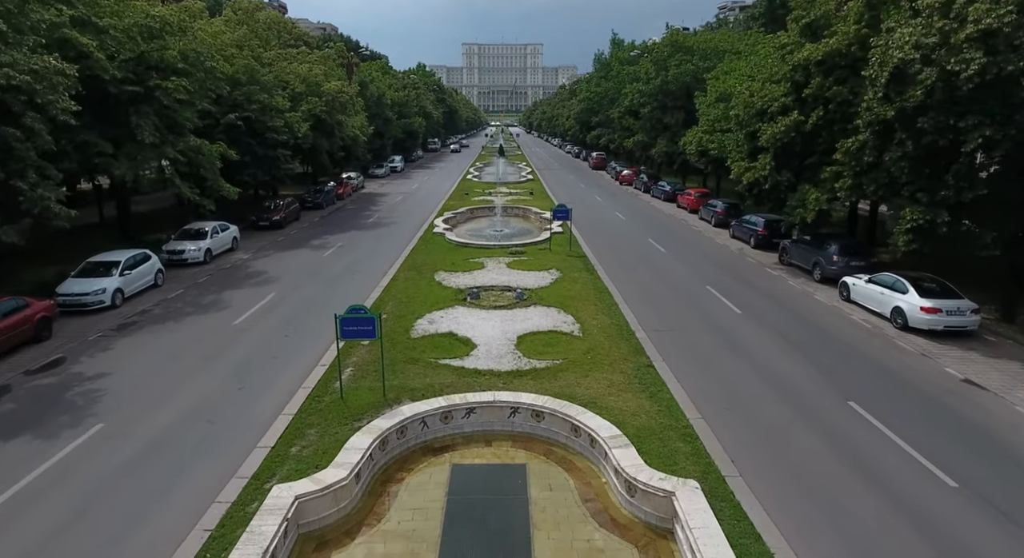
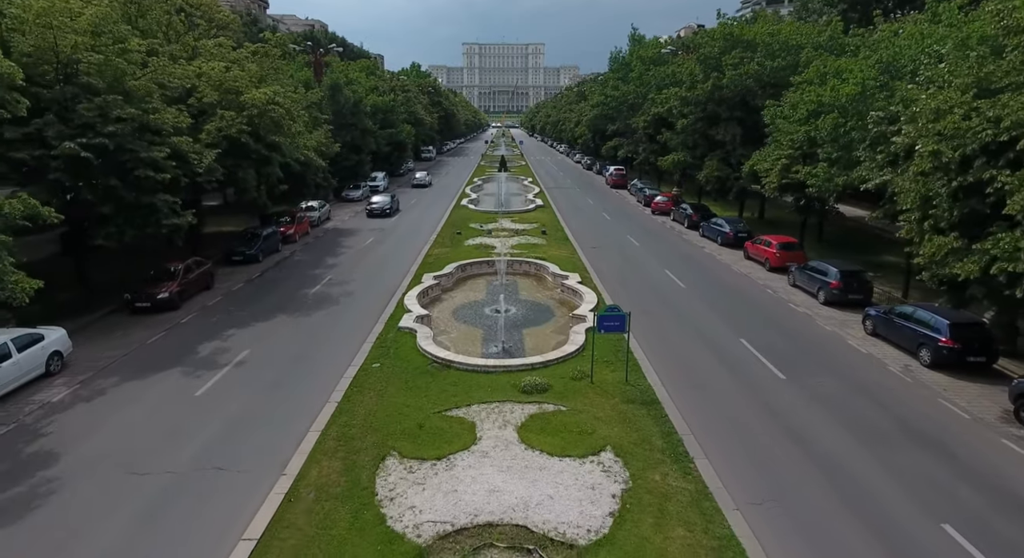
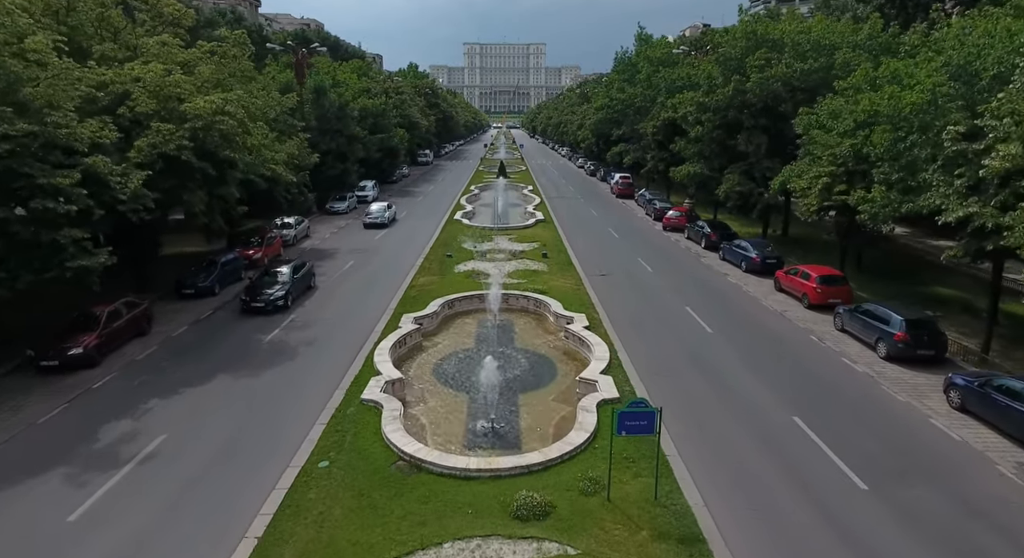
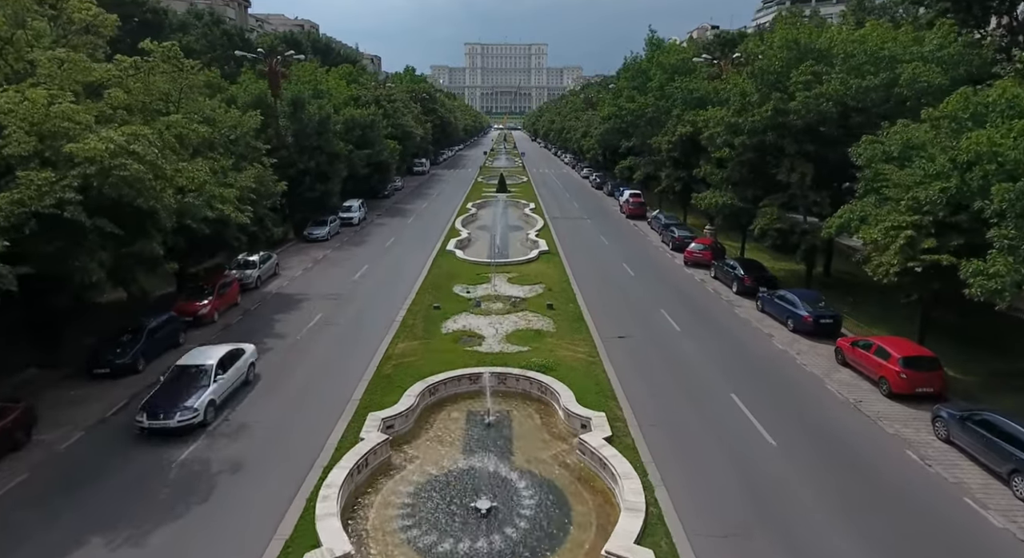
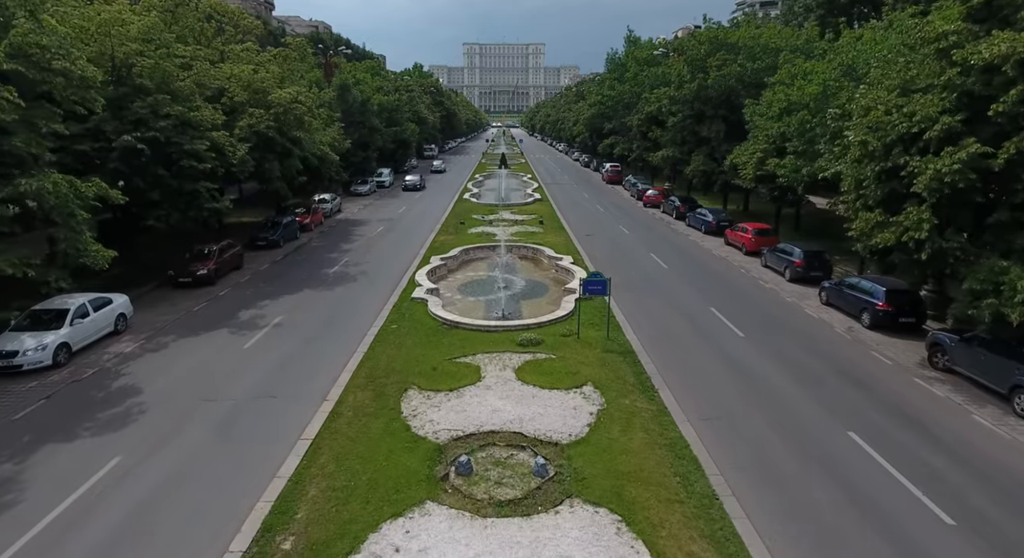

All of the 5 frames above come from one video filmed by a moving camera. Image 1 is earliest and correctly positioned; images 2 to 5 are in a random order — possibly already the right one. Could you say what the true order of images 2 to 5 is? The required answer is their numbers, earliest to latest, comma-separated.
5, 2, 3, 4
